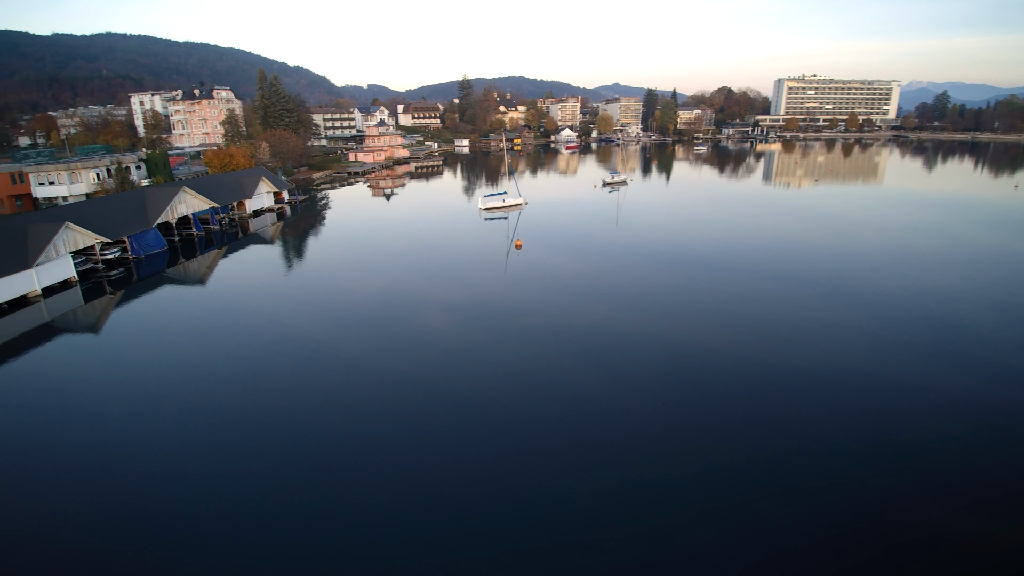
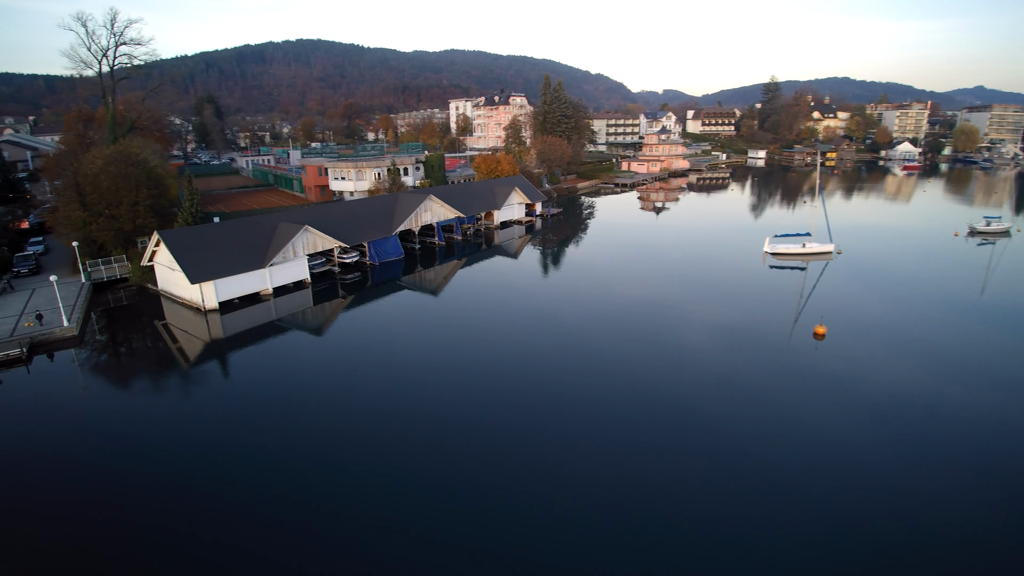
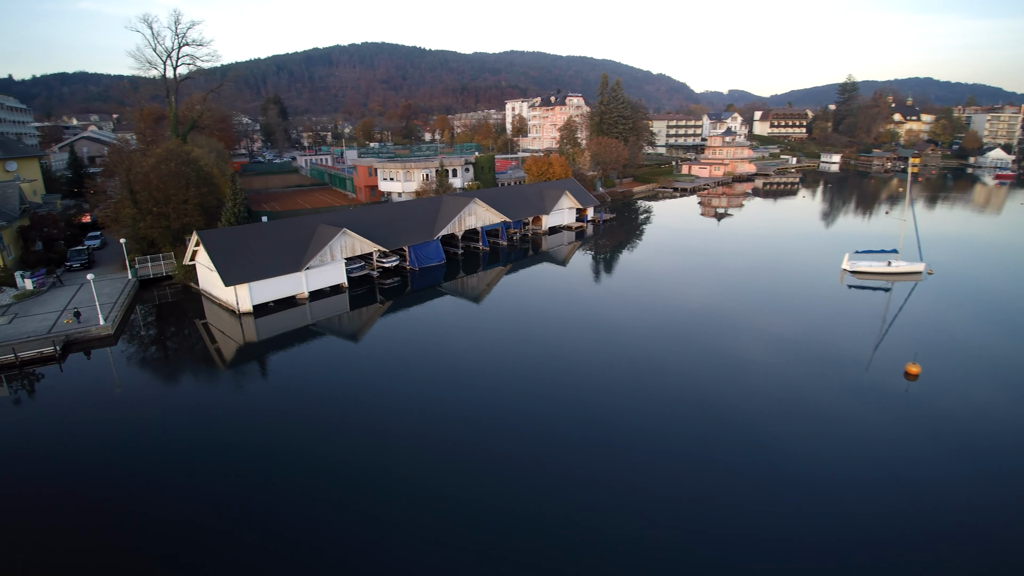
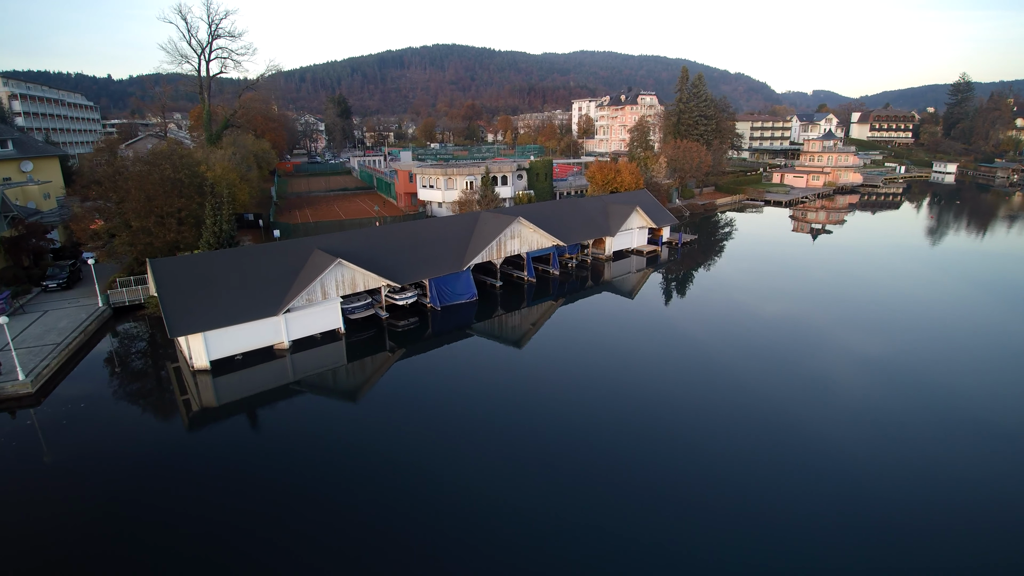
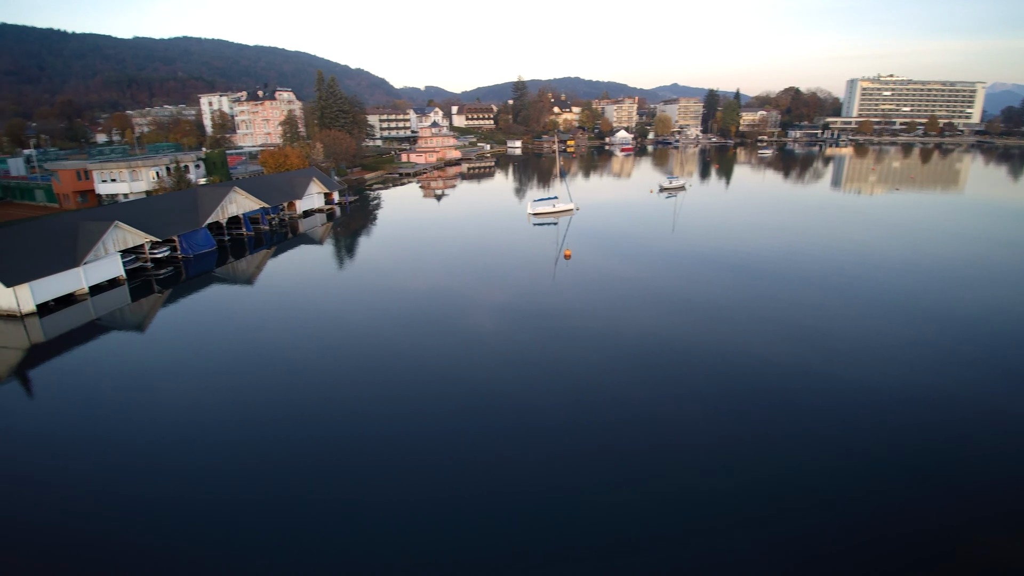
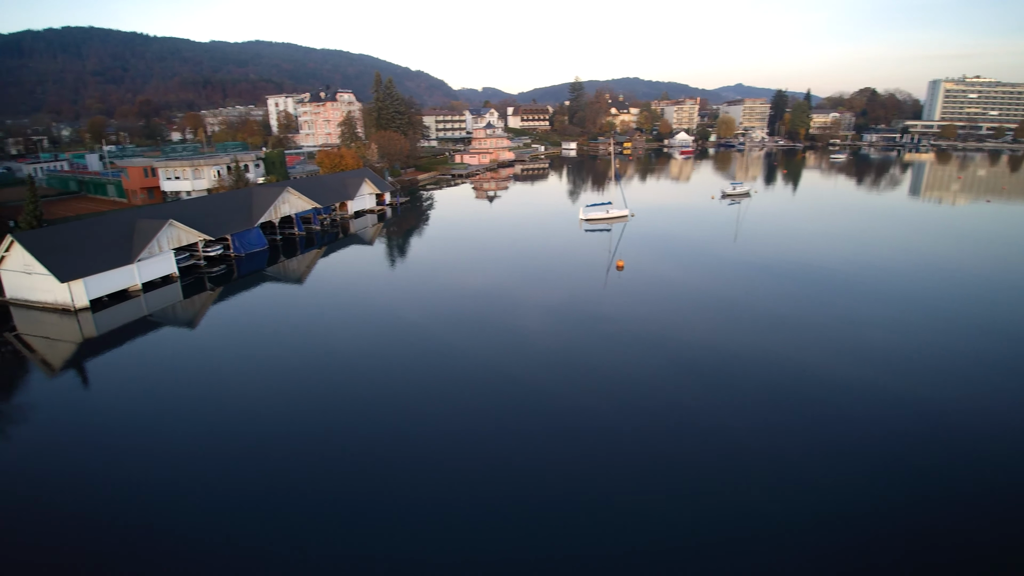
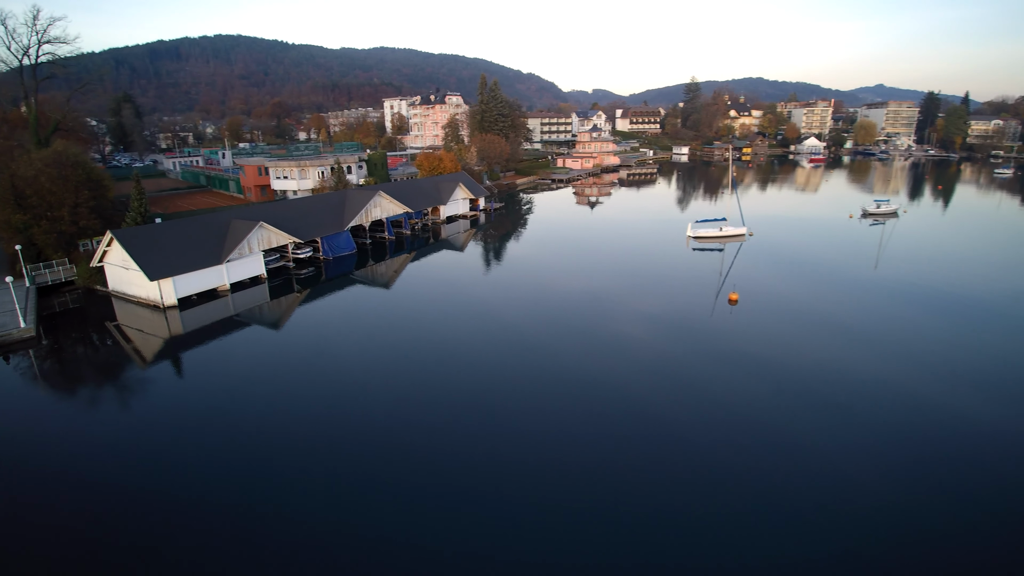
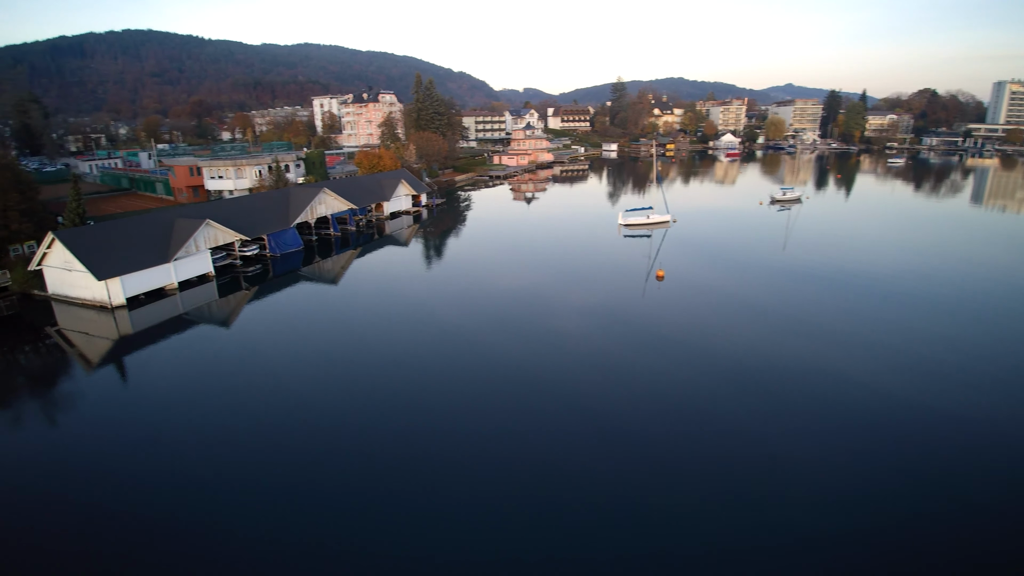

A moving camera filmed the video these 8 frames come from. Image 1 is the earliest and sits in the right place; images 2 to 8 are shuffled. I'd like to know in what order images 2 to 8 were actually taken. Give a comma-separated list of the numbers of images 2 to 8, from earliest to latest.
5, 6, 8, 7, 2, 3, 4
